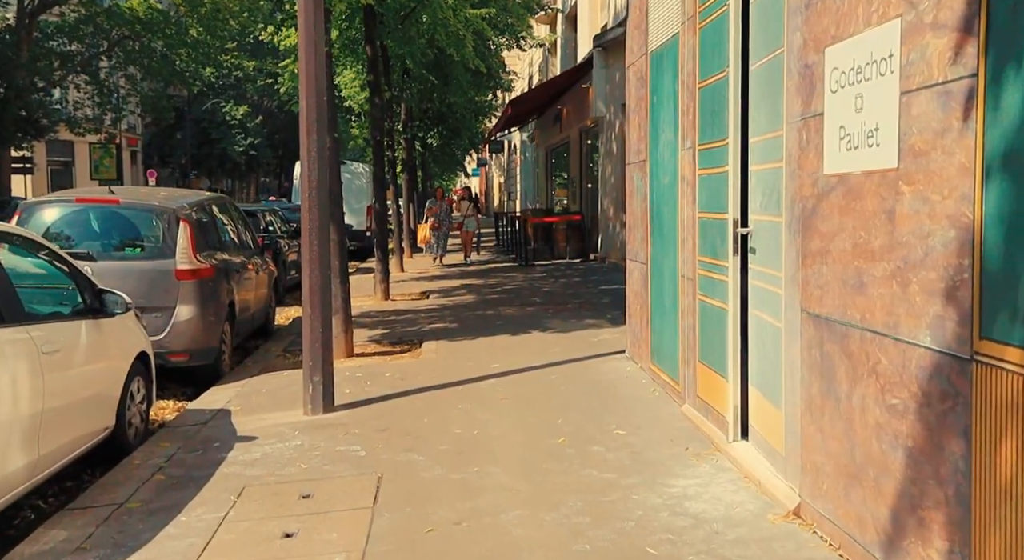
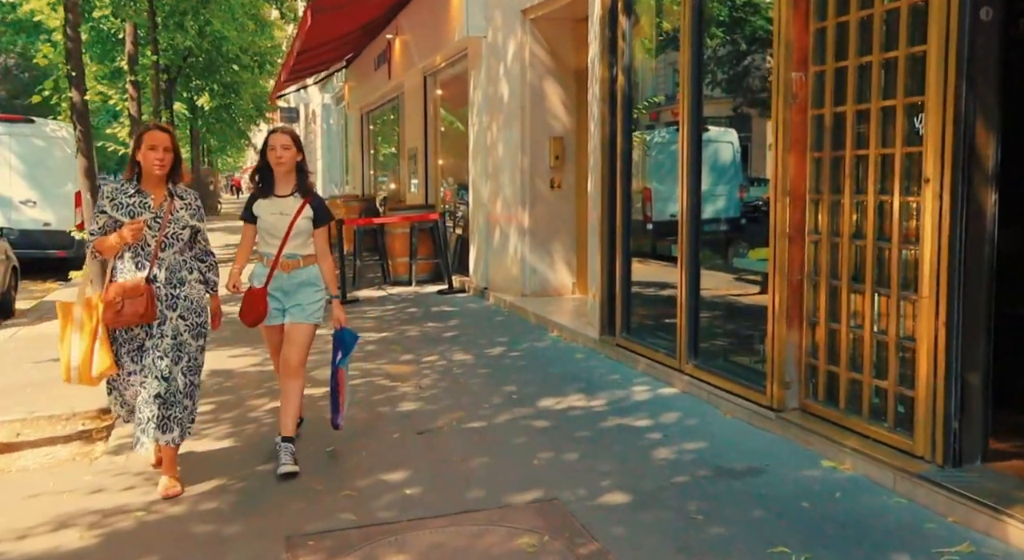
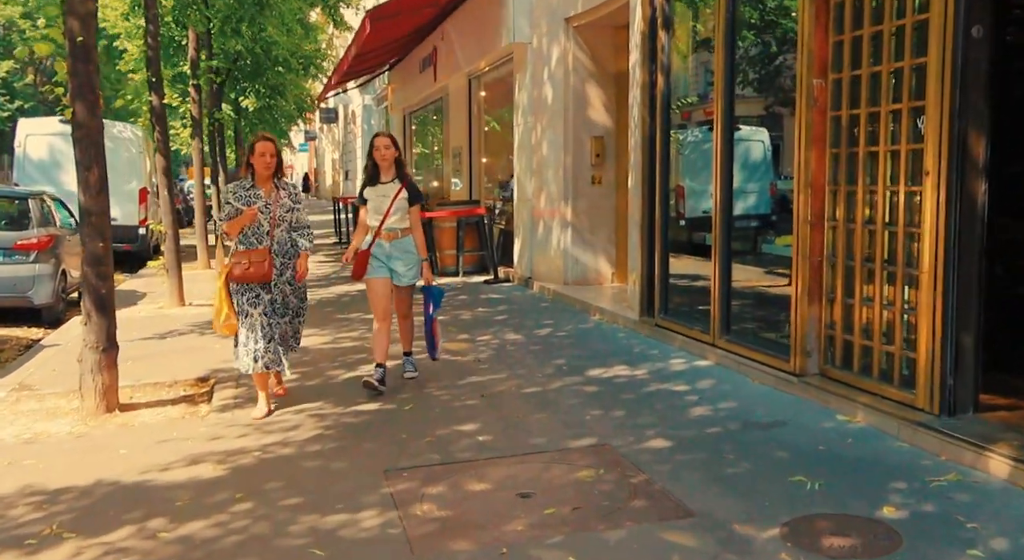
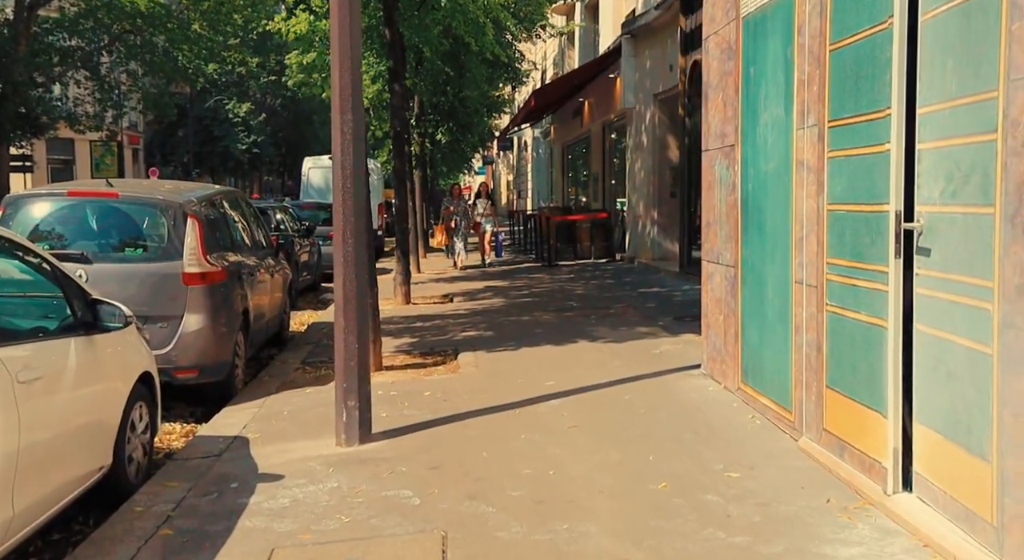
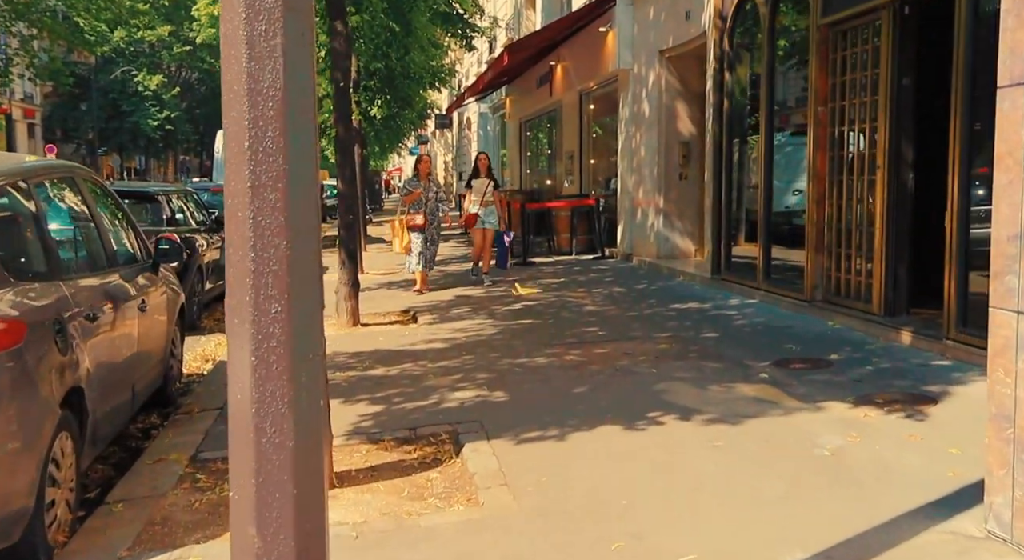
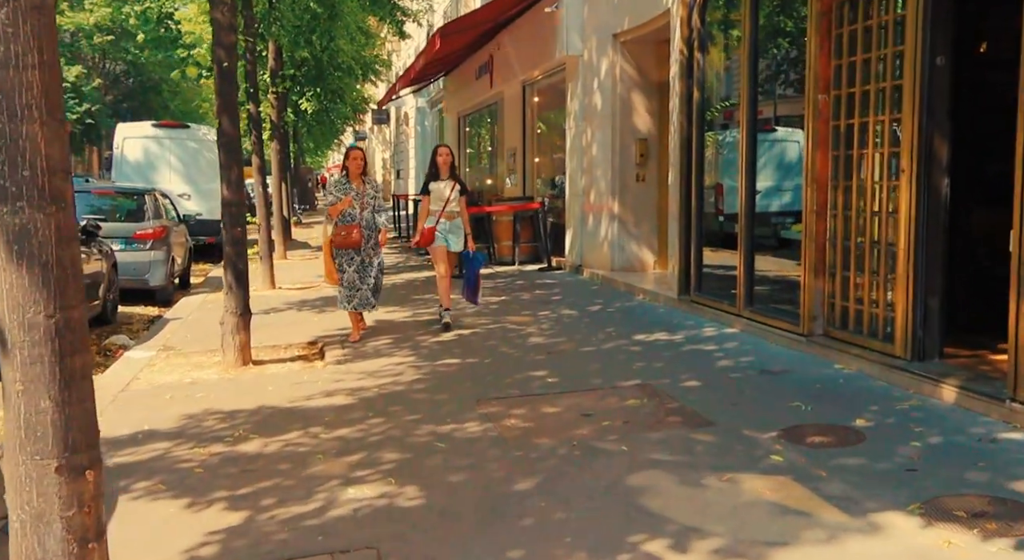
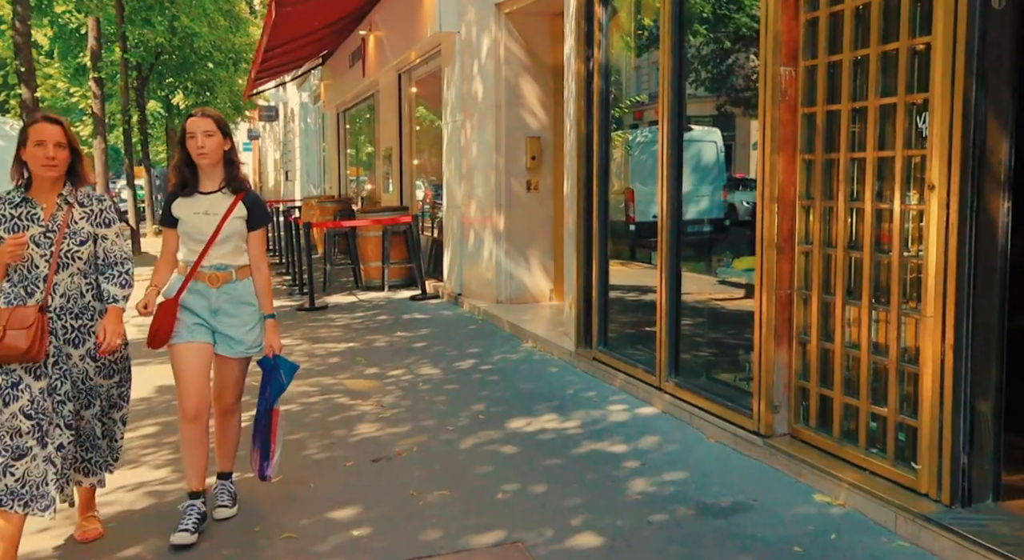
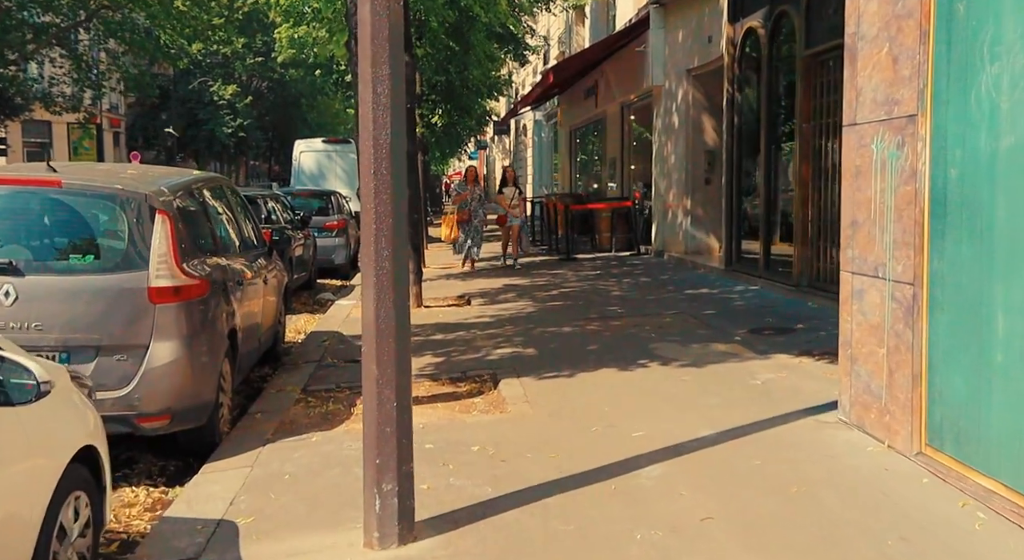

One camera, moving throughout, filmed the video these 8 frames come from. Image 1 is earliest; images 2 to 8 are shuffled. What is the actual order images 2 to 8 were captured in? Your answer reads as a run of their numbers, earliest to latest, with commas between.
4, 8, 5, 6, 3, 2, 7
